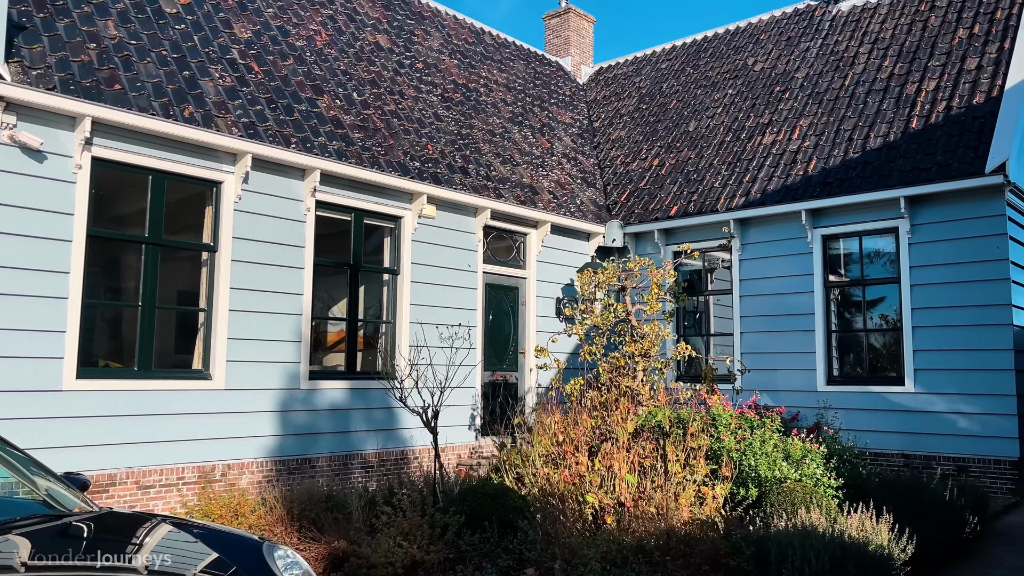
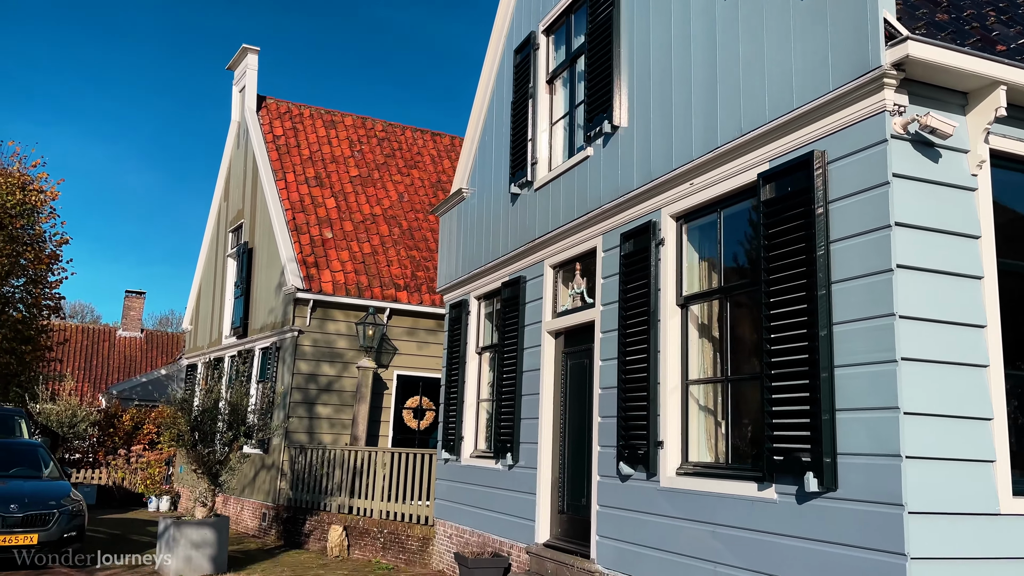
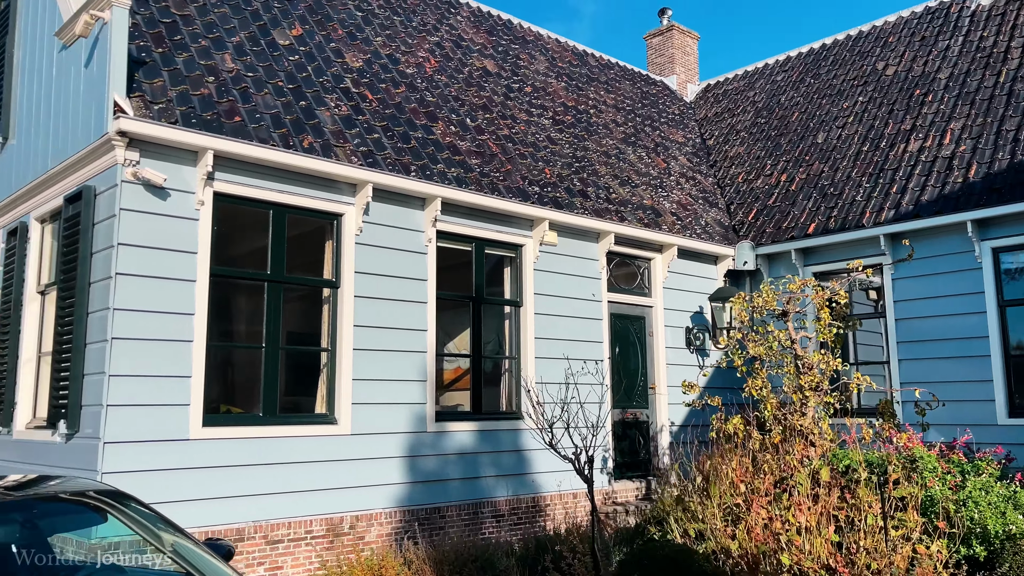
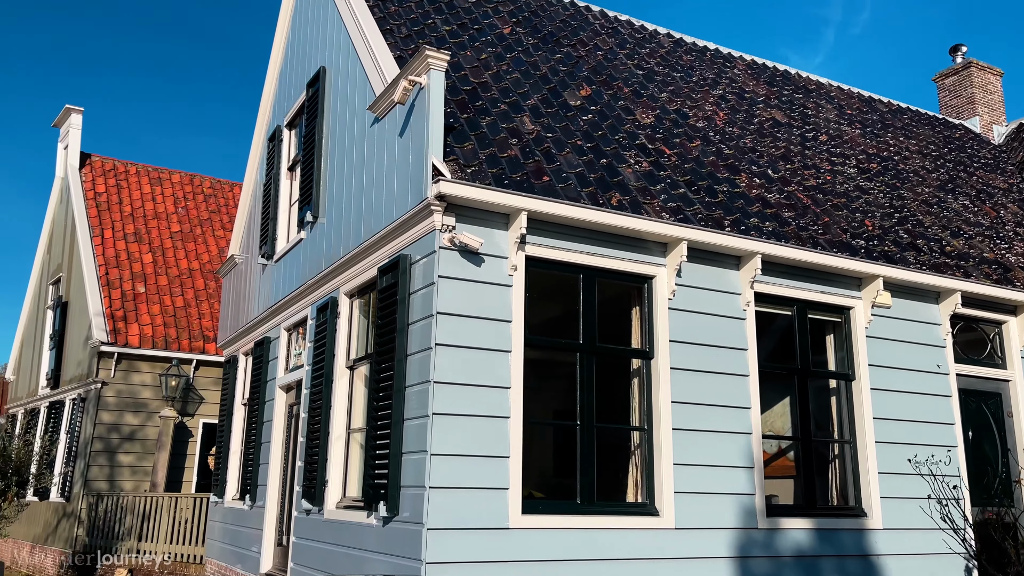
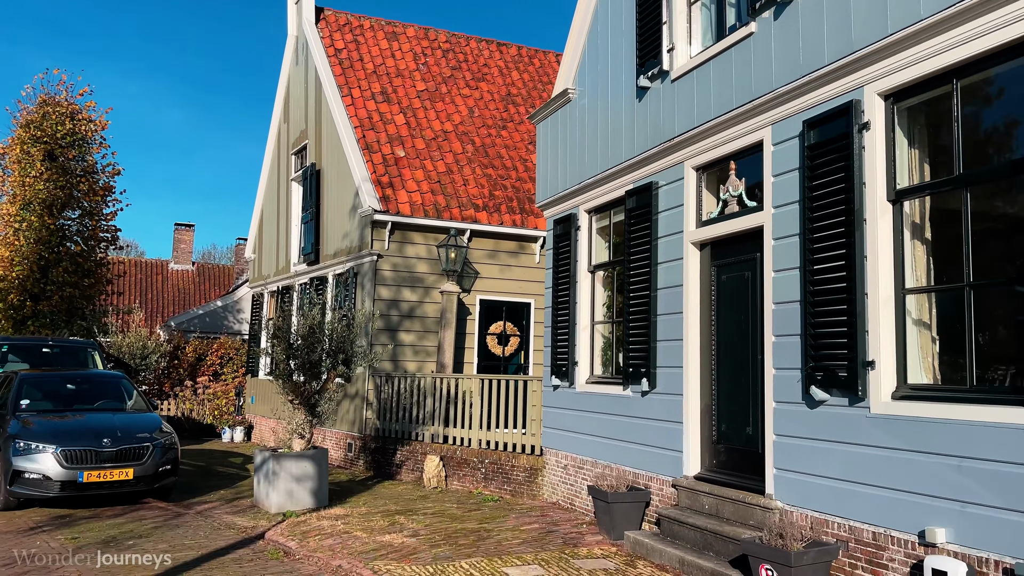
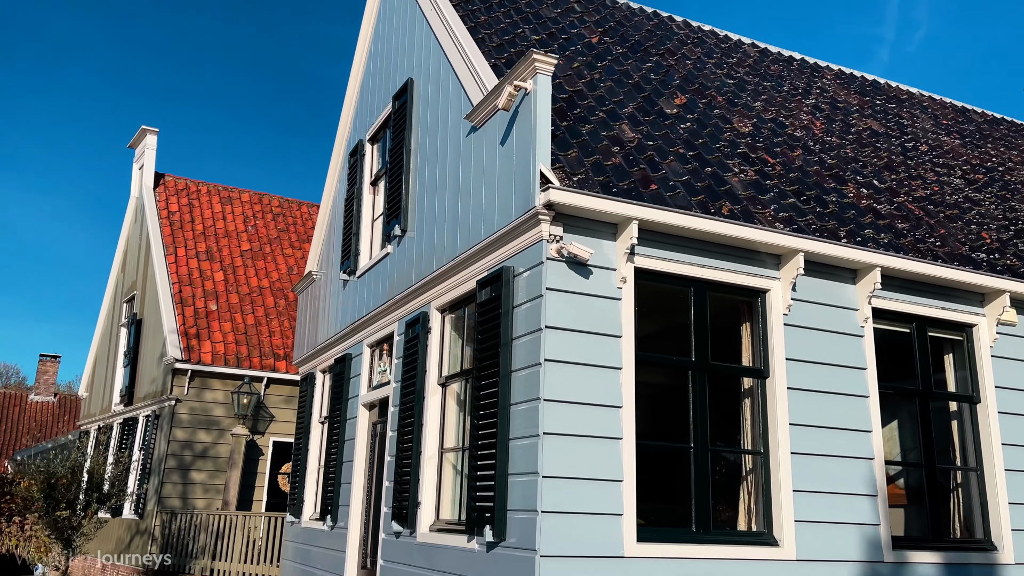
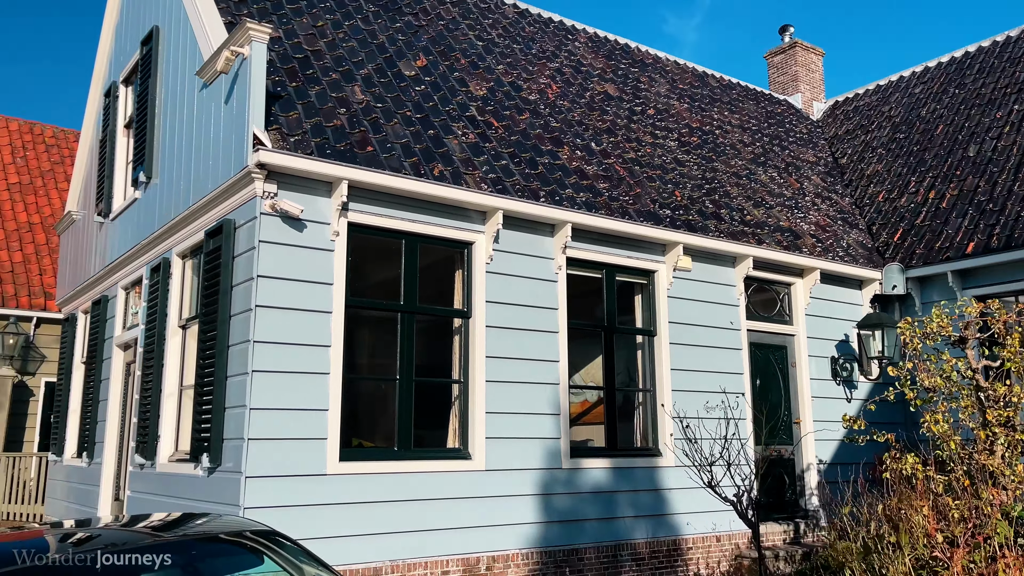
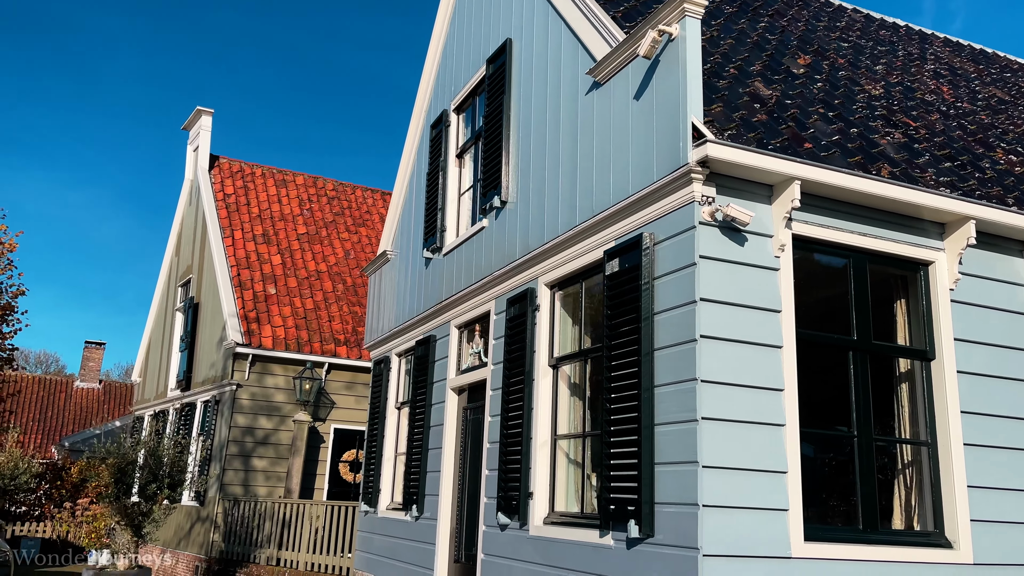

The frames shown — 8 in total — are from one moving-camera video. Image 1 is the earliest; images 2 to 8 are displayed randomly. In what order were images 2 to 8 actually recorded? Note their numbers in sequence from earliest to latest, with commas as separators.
3, 7, 4, 6, 8, 2, 5
